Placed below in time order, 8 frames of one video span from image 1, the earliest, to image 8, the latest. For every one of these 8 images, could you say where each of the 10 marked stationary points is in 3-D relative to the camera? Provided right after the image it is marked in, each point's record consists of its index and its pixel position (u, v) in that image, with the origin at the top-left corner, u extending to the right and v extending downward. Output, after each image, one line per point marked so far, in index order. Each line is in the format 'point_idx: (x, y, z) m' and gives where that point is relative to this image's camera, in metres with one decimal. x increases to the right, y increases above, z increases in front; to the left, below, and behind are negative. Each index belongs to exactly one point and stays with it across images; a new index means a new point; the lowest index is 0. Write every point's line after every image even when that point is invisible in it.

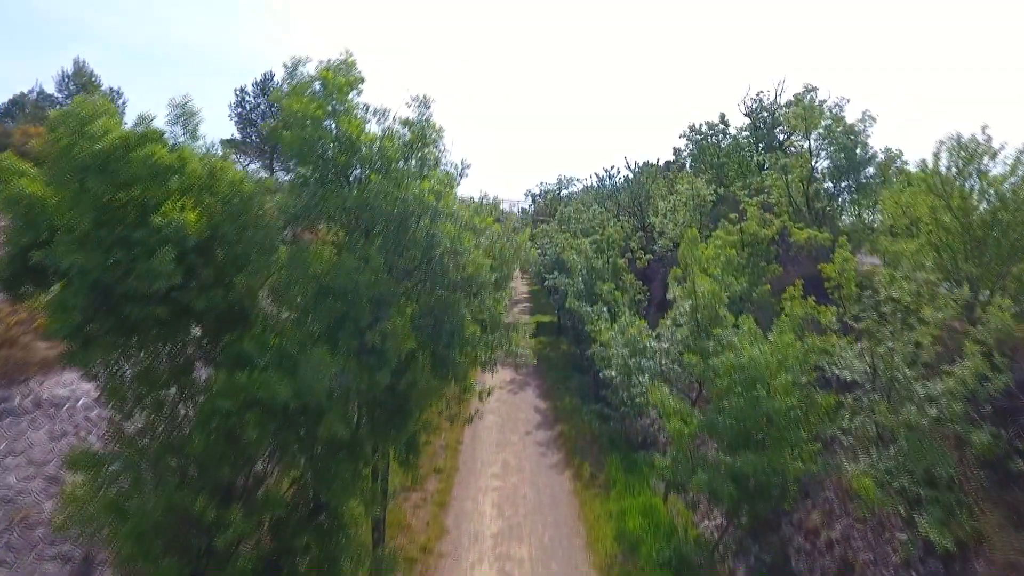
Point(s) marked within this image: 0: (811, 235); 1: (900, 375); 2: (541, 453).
0: (+7.6, +1.3, +15.7) m
1: (+5.7, -1.3, +9.0) m
2: (+0.8, -4.5, +16.9) m
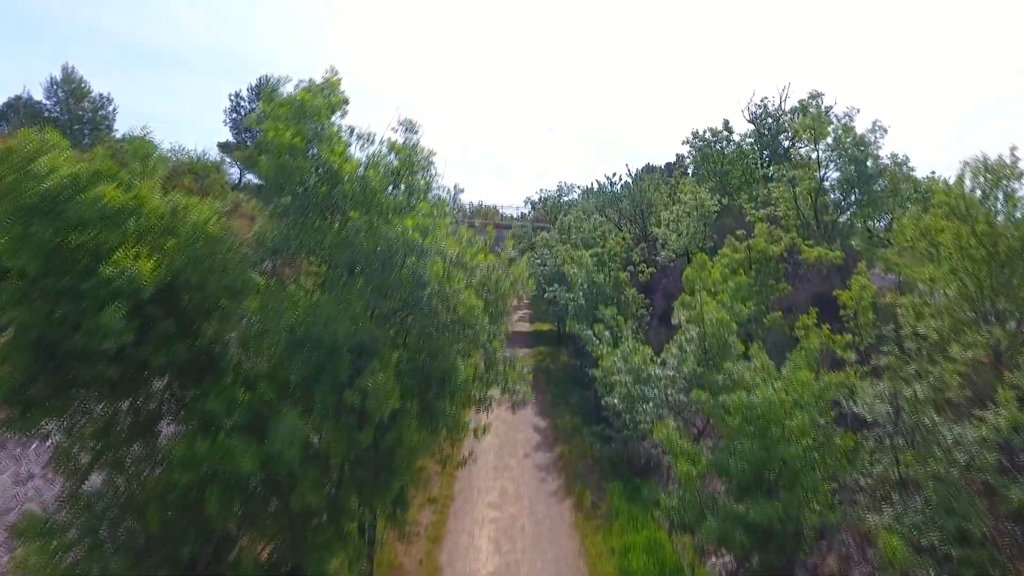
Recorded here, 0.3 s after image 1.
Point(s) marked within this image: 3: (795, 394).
0: (+7.6, +0.8, +15.0) m
1: (+5.7, -1.8, +8.4) m
2: (+0.8, -5.0, +16.3) m
3: (+4.2, -1.6, +9.2) m
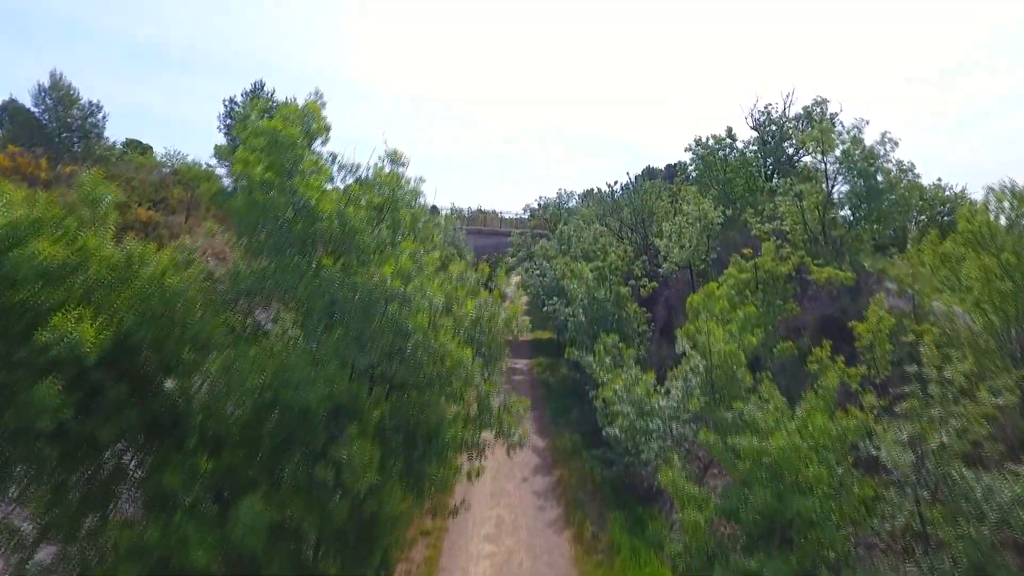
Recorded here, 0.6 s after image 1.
0: (+7.5, +0.3, +14.4) m
1: (+5.6, -2.3, +7.8) m
2: (+0.7, -5.6, +15.7) m
3: (+4.2, -2.1, +8.5) m
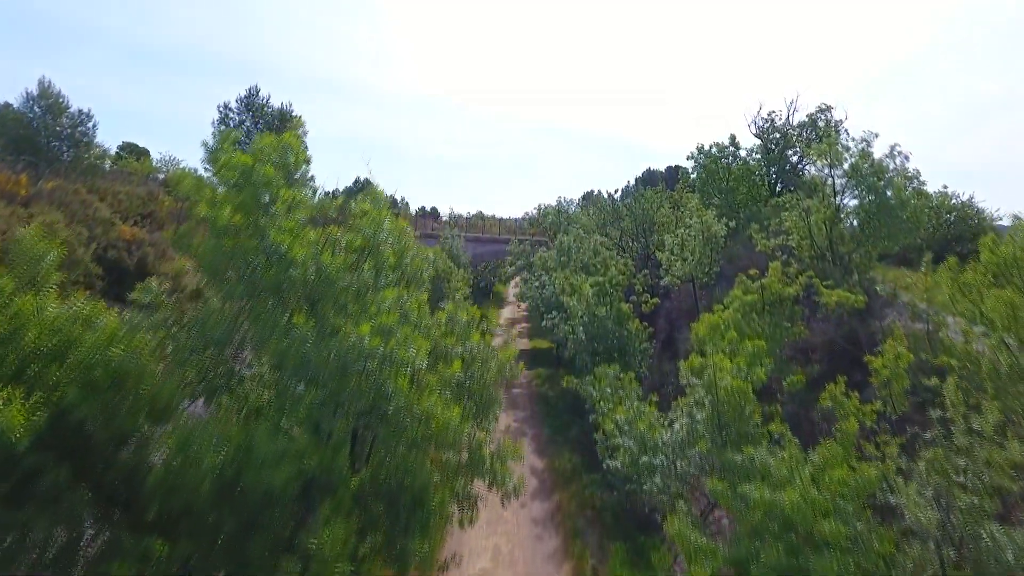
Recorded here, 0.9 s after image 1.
0: (+7.4, -0.2, +13.8) m
1: (+5.5, -2.8, +7.2) m
2: (+0.6, -6.1, +15.1) m
3: (+4.1, -2.7, +8.0) m
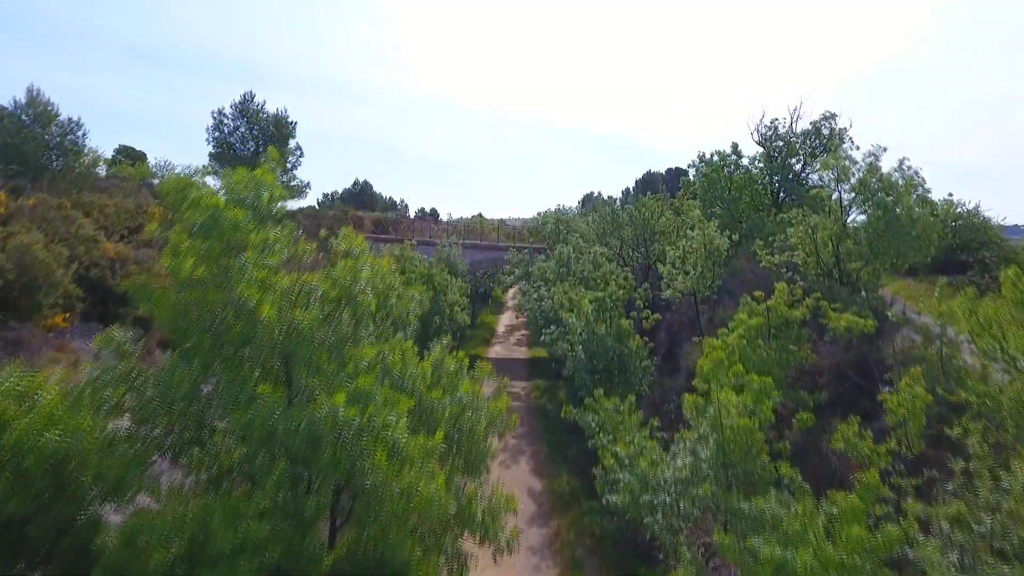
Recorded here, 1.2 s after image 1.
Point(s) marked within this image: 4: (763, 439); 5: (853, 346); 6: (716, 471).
0: (+7.3, -0.7, +13.3) m
1: (+5.4, -3.4, +6.7) m
2: (+0.5, -6.6, +14.6) m
3: (+4.0, -3.2, +7.4) m
4: (+4.0, -2.4, +9.8) m
5: (+8.0, -1.4, +14.3) m
6: (+3.2, -2.9, +9.8) m
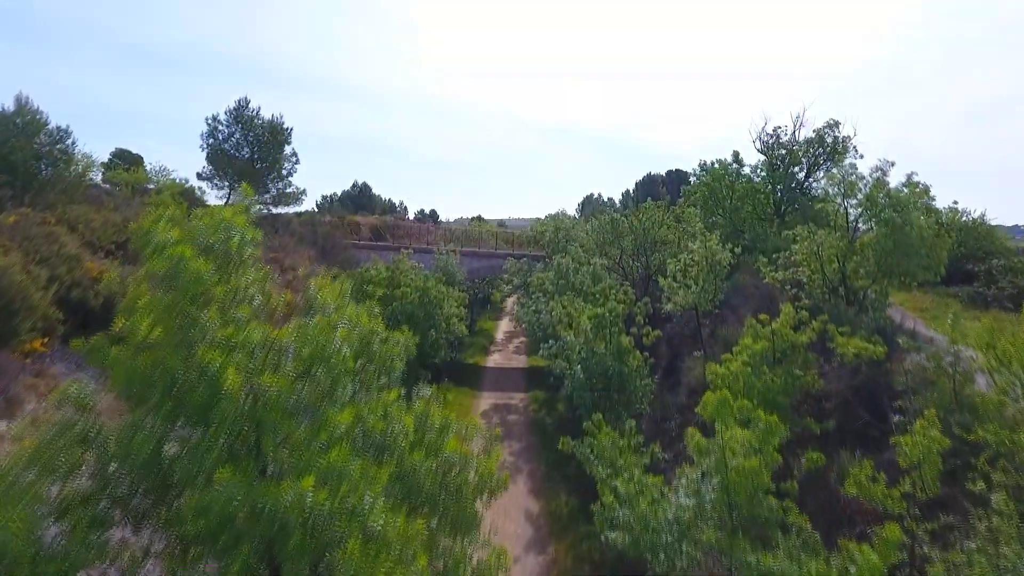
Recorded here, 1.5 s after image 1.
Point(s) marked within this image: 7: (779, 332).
0: (+7.2, -1.2, +12.8) m
1: (+5.3, -3.9, +6.2) m
2: (+0.4, -7.1, +14.1) m
3: (+3.9, -3.7, +6.9) m
4: (+3.9, -3.0, +9.3) m
5: (+7.9, -1.9, +13.8) m
6: (+3.2, -3.4, +9.3) m
7: (+5.9, -1.0, +13.6) m
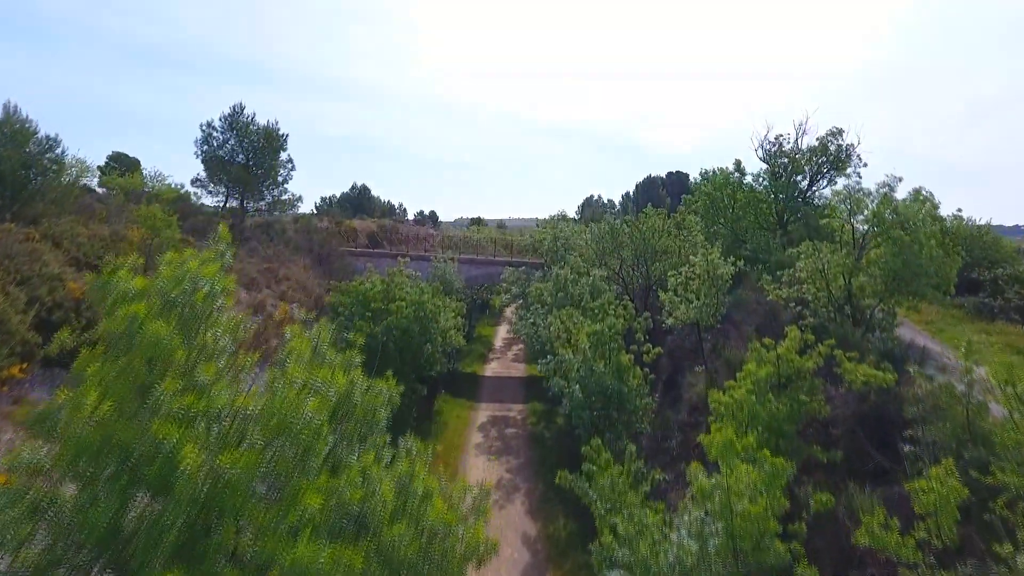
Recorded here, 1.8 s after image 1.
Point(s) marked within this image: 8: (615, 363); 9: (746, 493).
0: (+7.2, -1.7, +12.3) m
1: (+5.2, -4.4, +5.7) m
2: (+0.3, -7.6, +13.6) m
3: (+3.8, -4.2, +6.4) m
4: (+3.8, -3.5, +8.9) m
5: (+7.8, -2.4, +13.3) m
6: (+3.1, -3.9, +8.8) m
7: (+5.8, -1.5, +13.1) m
8: (+3.0, -2.2, +17.8) m
9: (+3.4, -2.9, +8.9) m
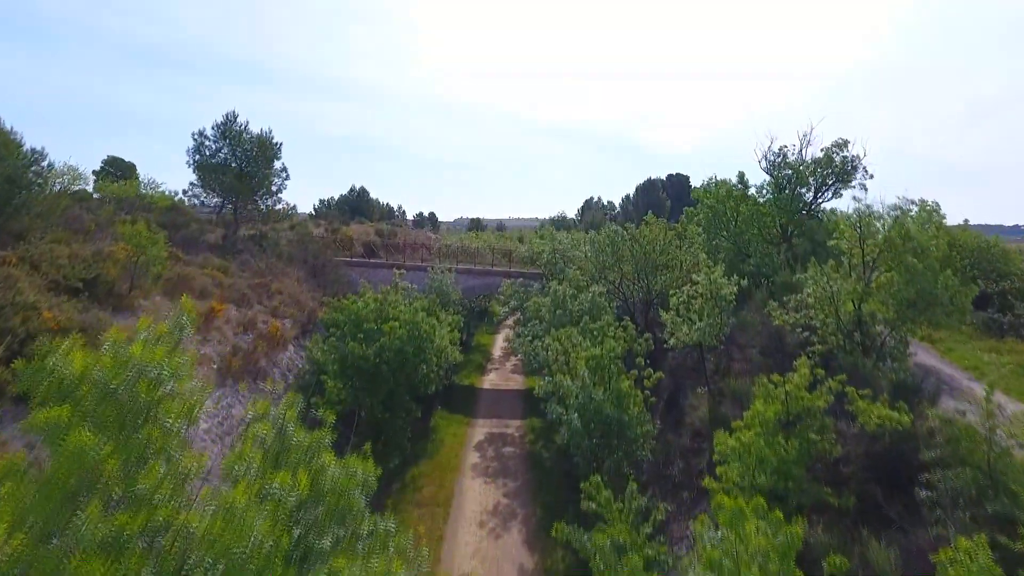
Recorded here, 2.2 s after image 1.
0: (+7.0, -2.4, +11.7) m
1: (+5.1, -5.1, +5.0) m
2: (+0.2, -8.3, +12.9) m
3: (+3.7, -4.9, +5.8) m
4: (+3.7, -4.1, +8.2) m
5: (+7.7, -3.1, +12.7) m
6: (+2.9, -4.6, +8.2) m
7: (+5.7, -2.2, +12.5) m
8: (+2.9, -2.9, +17.2) m
9: (+3.3, -3.6, +8.3) m
